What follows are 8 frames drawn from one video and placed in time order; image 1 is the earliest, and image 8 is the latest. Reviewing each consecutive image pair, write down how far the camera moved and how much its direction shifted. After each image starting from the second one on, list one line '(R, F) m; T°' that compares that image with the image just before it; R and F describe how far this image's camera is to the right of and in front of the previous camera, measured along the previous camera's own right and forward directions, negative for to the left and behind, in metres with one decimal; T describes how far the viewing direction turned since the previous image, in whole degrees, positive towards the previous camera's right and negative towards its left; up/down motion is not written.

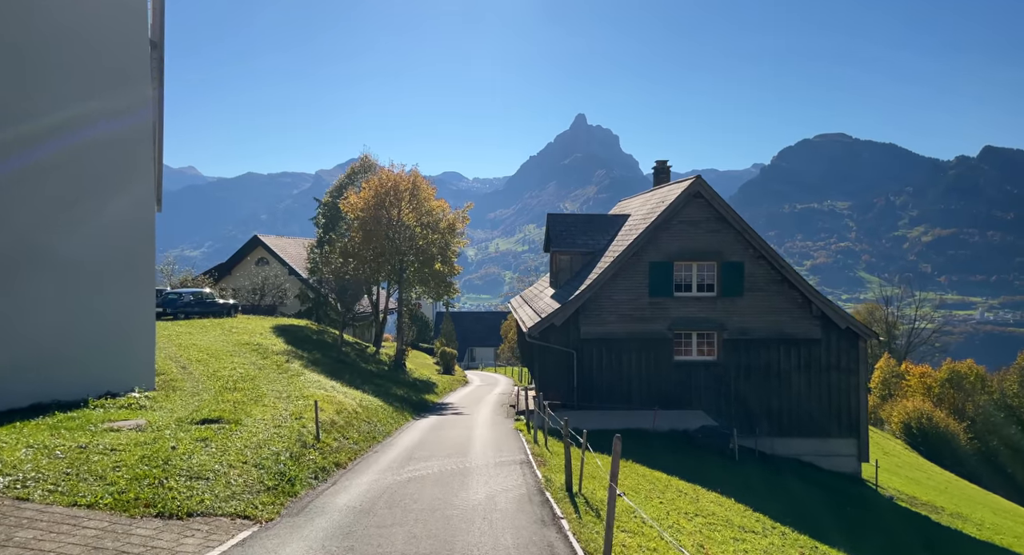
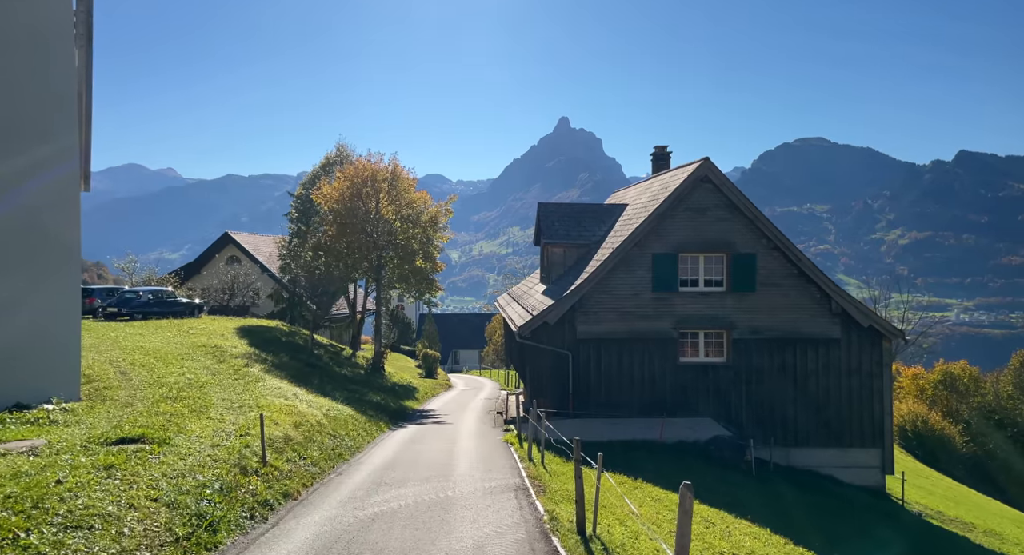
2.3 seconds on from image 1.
(-0.1, +2.8) m; +1°
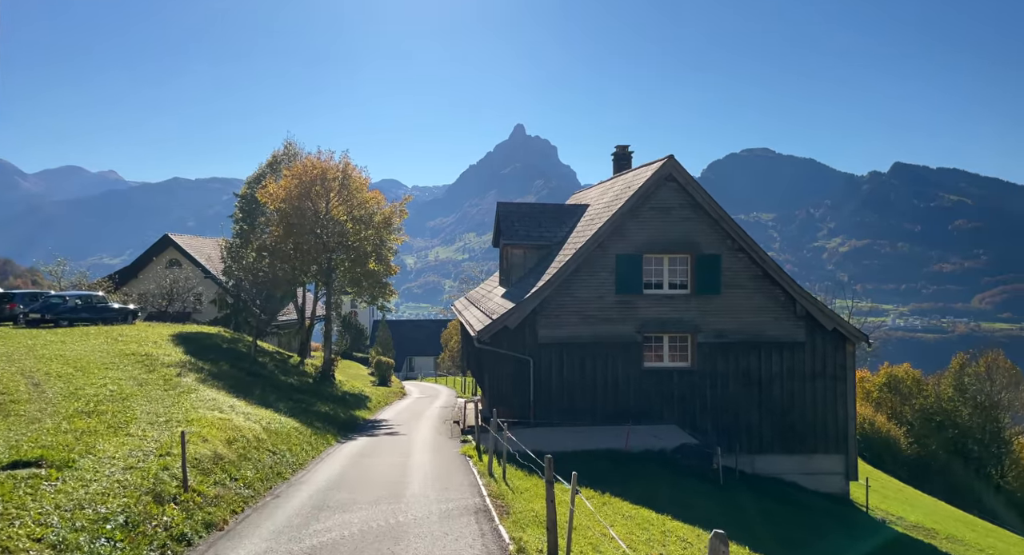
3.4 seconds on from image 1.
(-0.1, +1.4) m; +3°
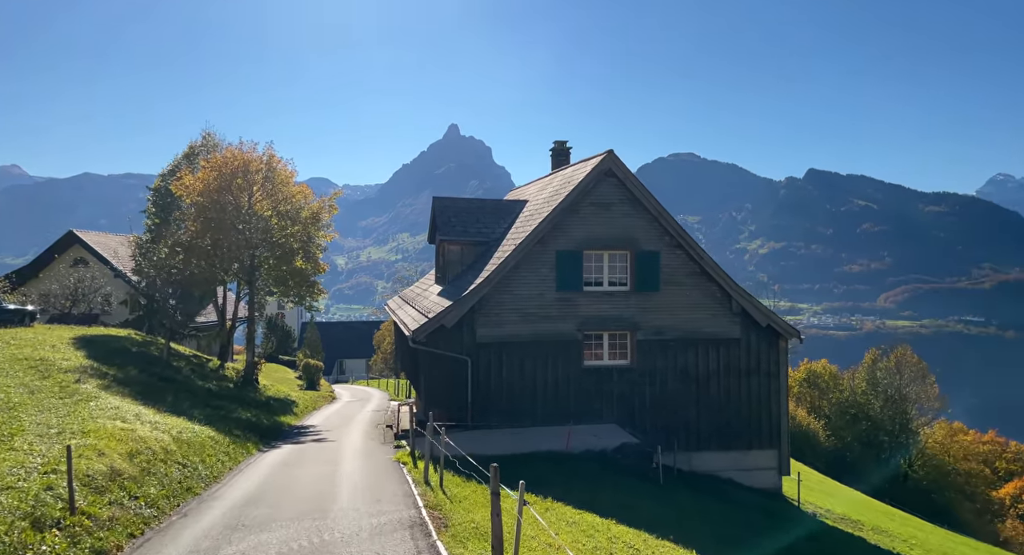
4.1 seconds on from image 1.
(-0.1, +1.0) m; +5°
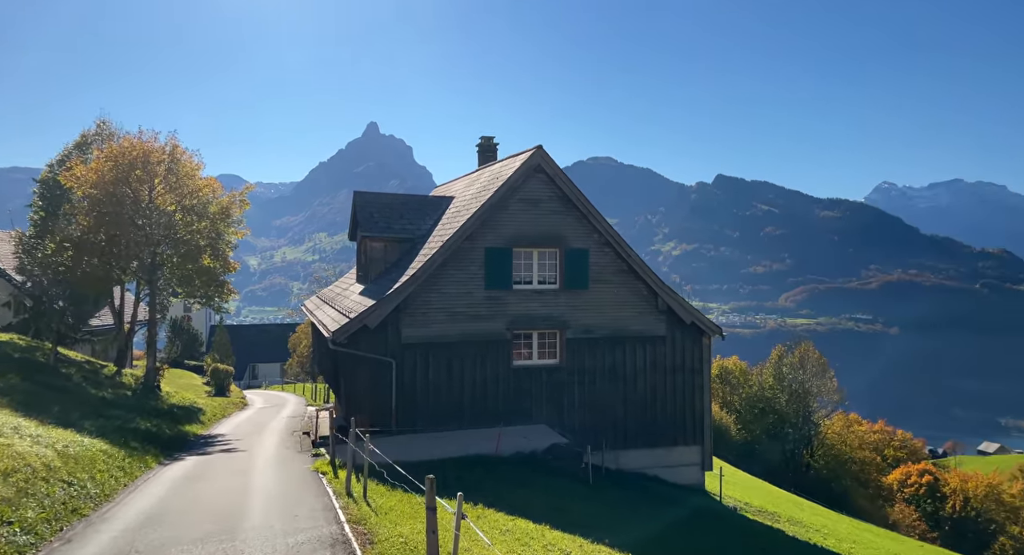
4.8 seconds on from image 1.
(-0.2, +0.9) m; +6°
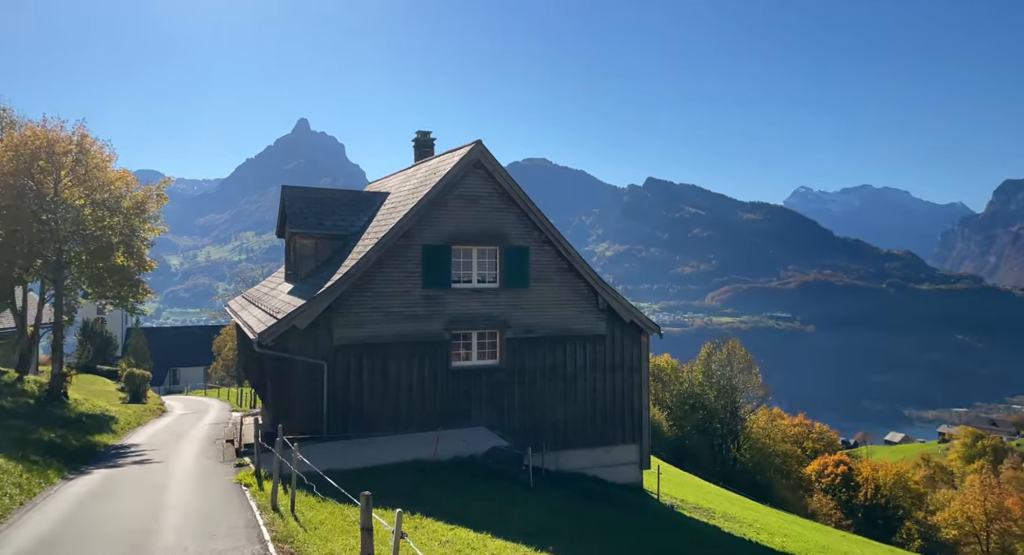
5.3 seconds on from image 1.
(-0.1, +0.7) m; +5°
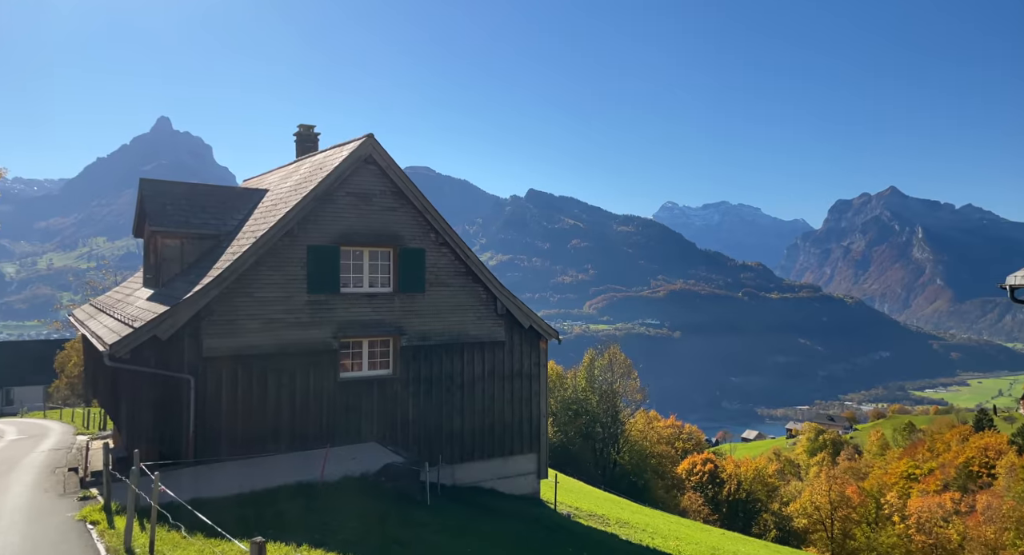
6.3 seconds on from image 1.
(-0.3, +1.4) m; +9°
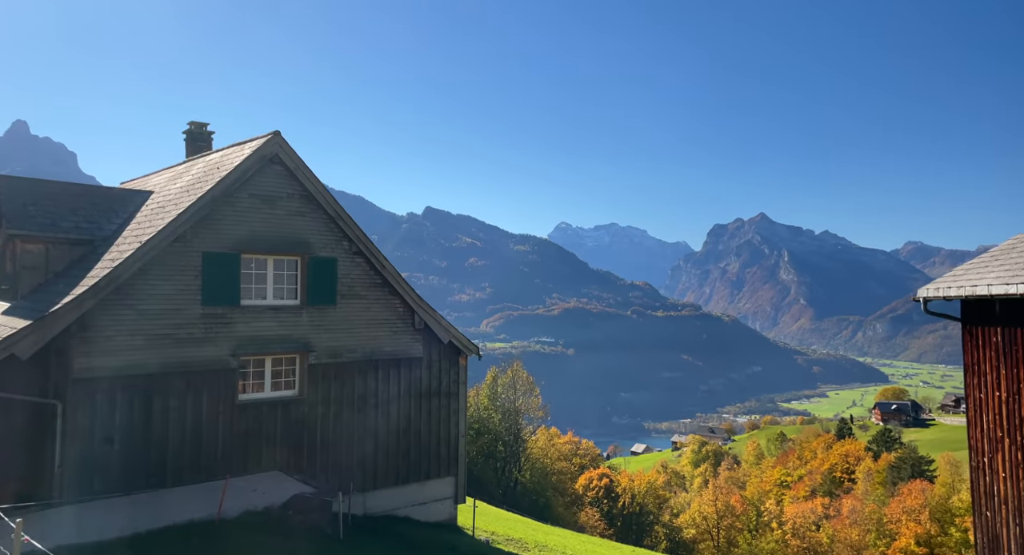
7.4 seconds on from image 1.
(-0.5, +1.5) m; +8°
